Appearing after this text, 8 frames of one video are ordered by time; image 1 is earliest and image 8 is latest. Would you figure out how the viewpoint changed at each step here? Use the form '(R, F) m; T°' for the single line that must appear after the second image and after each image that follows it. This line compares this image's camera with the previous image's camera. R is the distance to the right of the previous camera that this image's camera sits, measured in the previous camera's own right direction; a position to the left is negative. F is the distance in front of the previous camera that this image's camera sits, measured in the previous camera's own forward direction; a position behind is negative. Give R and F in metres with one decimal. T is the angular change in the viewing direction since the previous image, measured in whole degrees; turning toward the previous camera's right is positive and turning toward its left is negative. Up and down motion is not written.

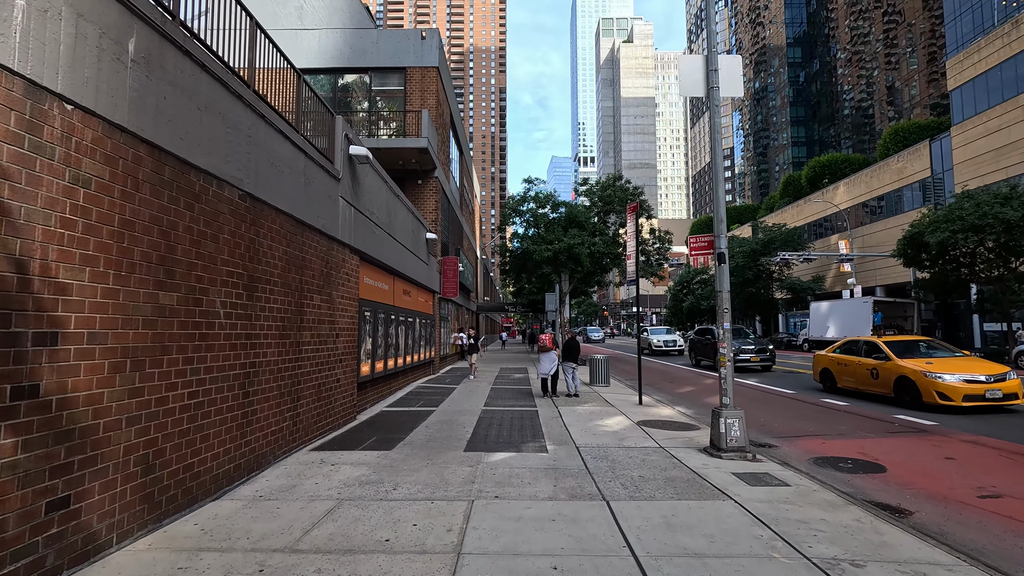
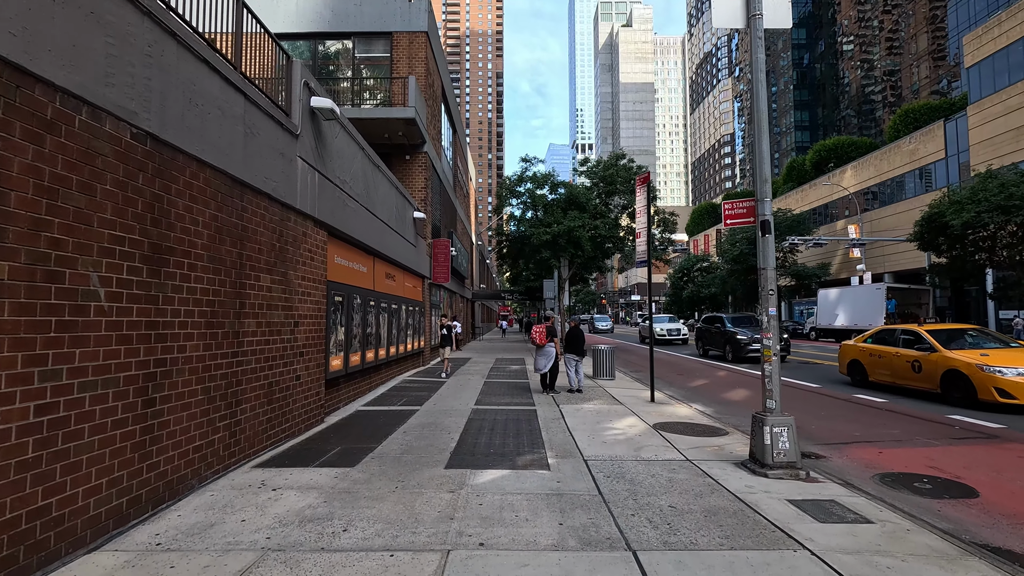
(0.0, +1.4) m; 0°
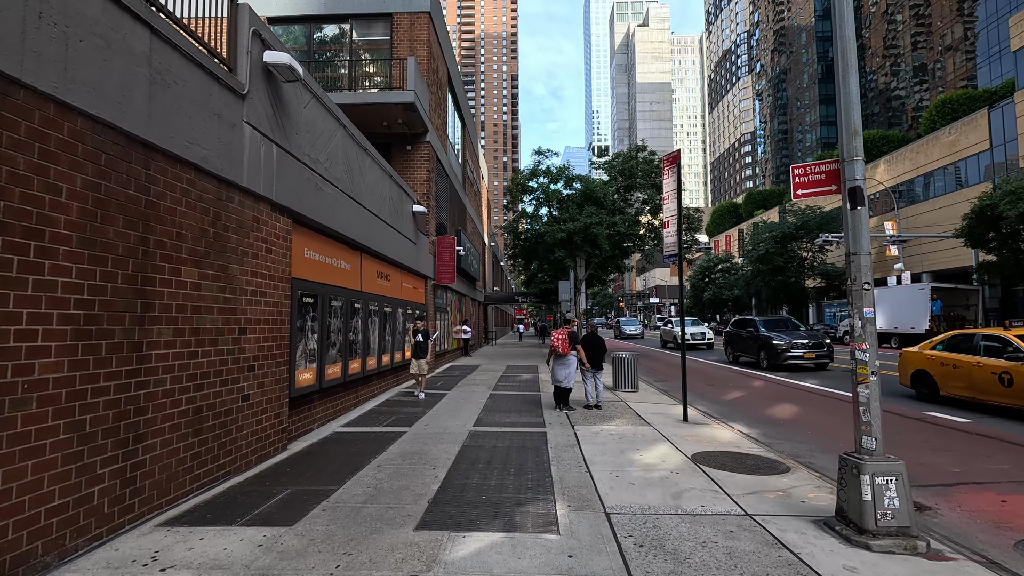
(+0.2, +1.5) m; -2°
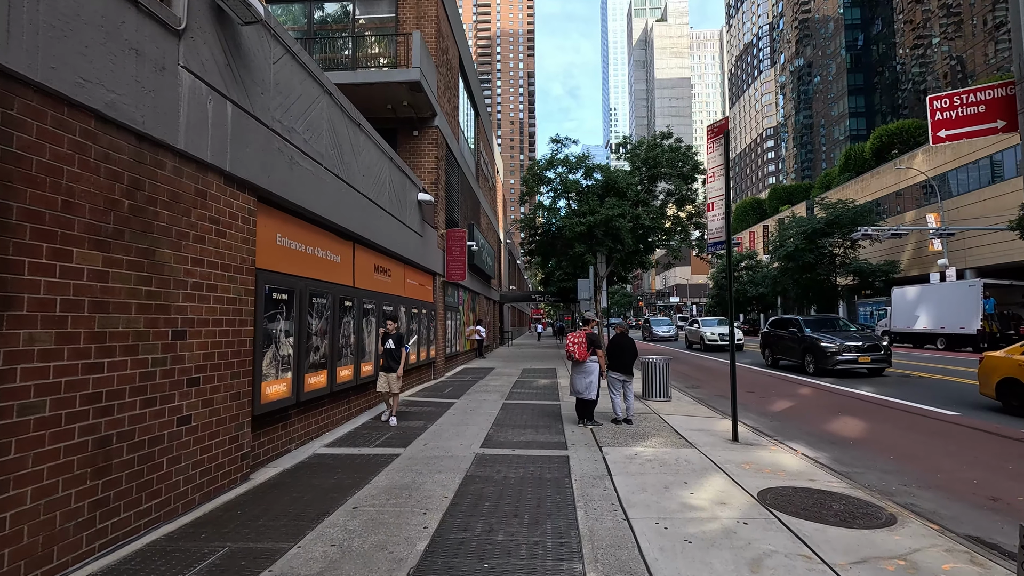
(0.0, +1.4) m; -2°
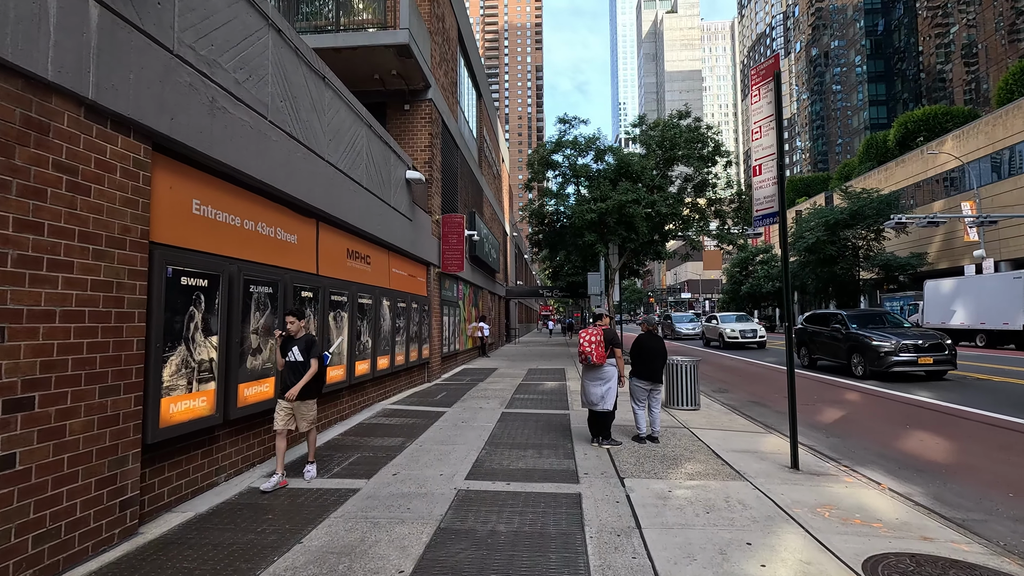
(+0.1, +1.6) m; -1°
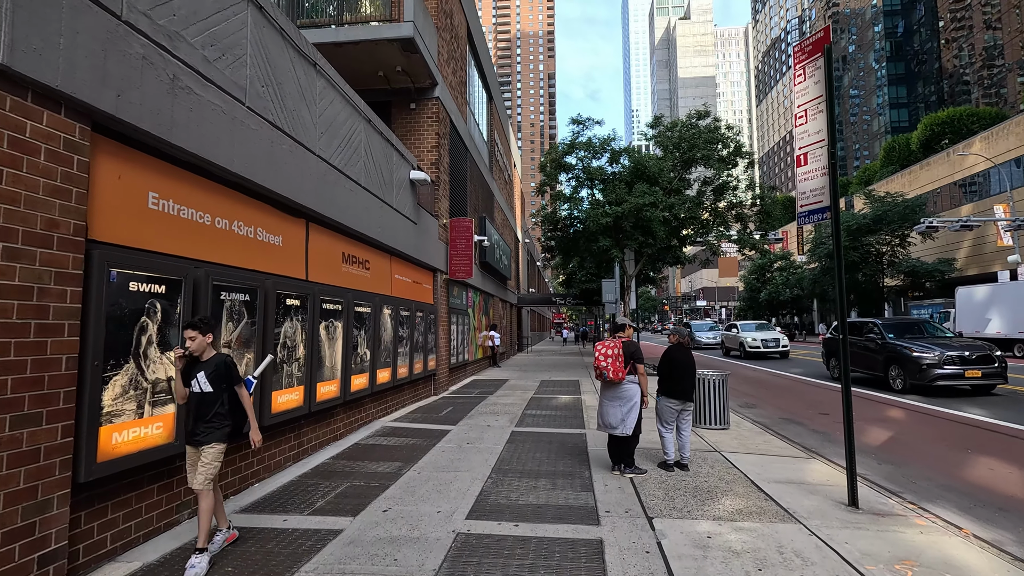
(0.0, +0.7) m; -1°
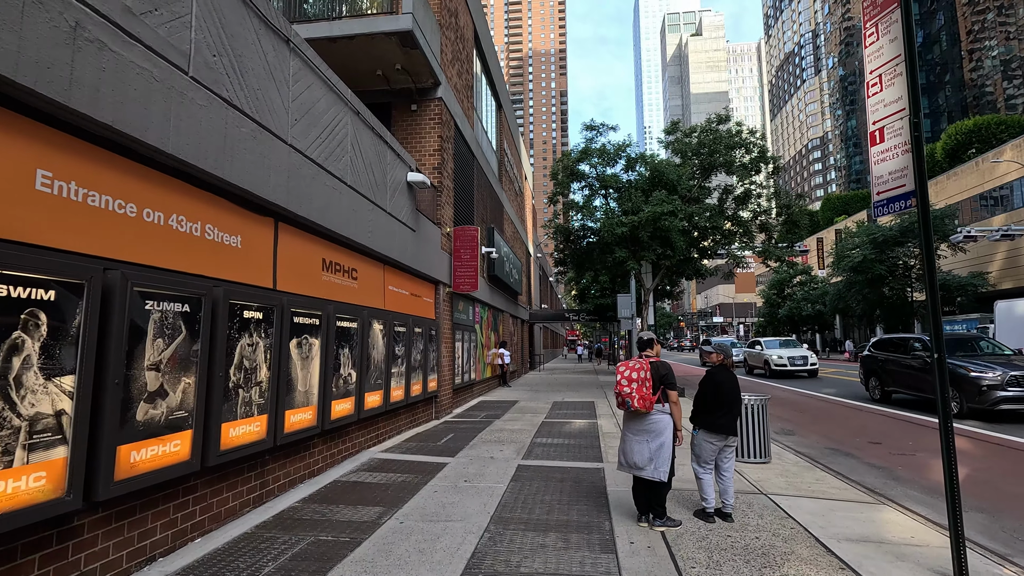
(+0.1, +1.0) m; -1°
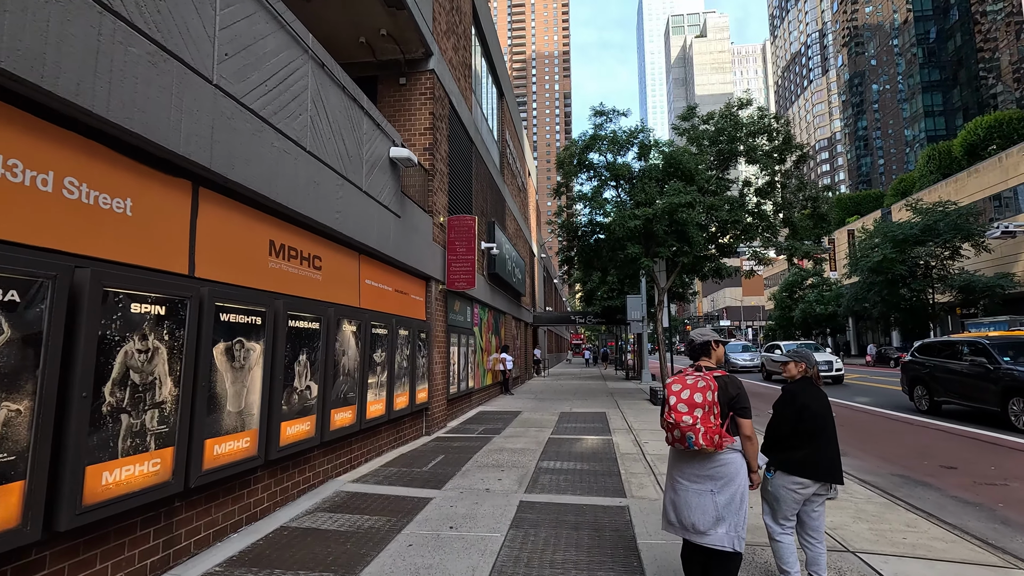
(0.0, +1.4) m; 0°
